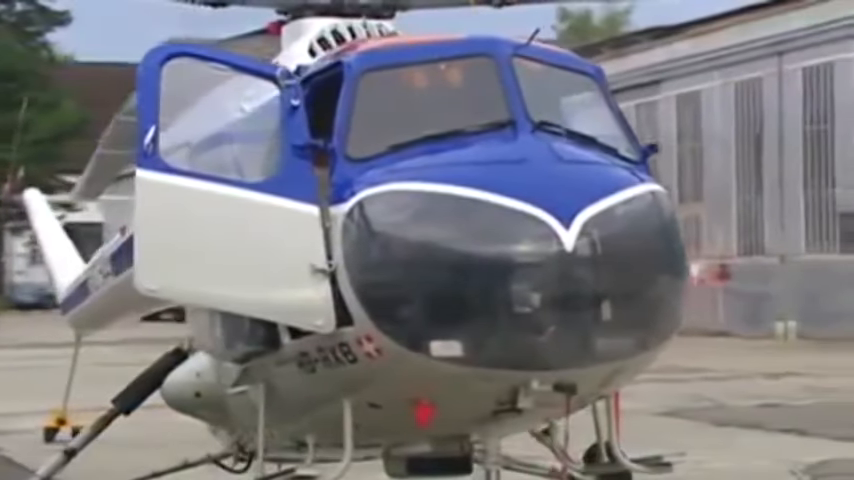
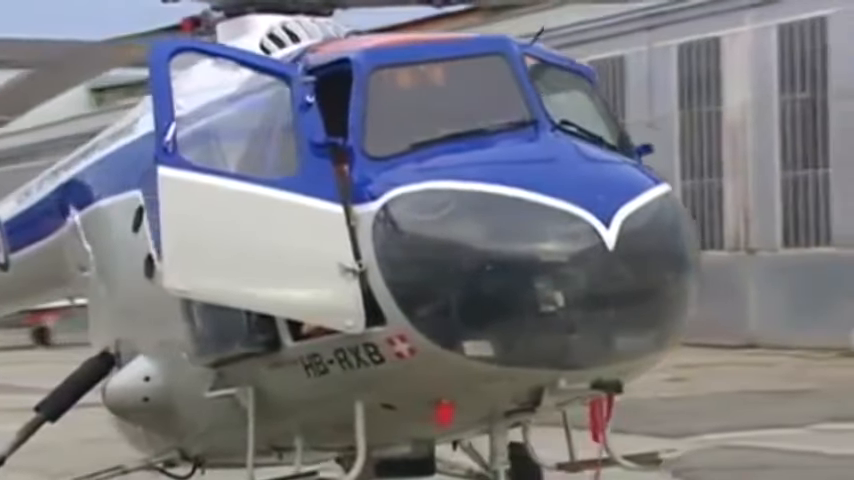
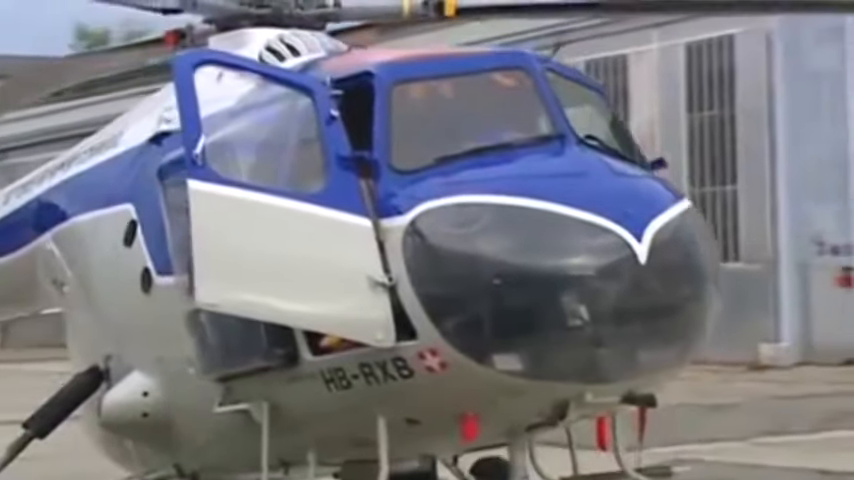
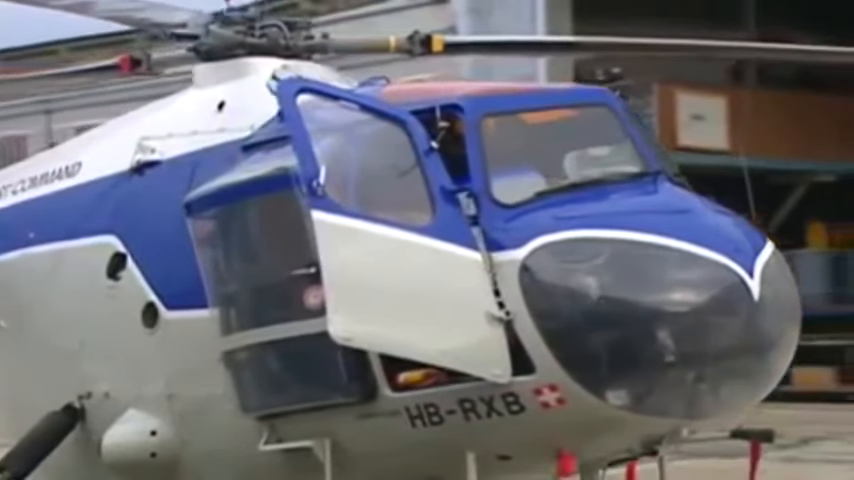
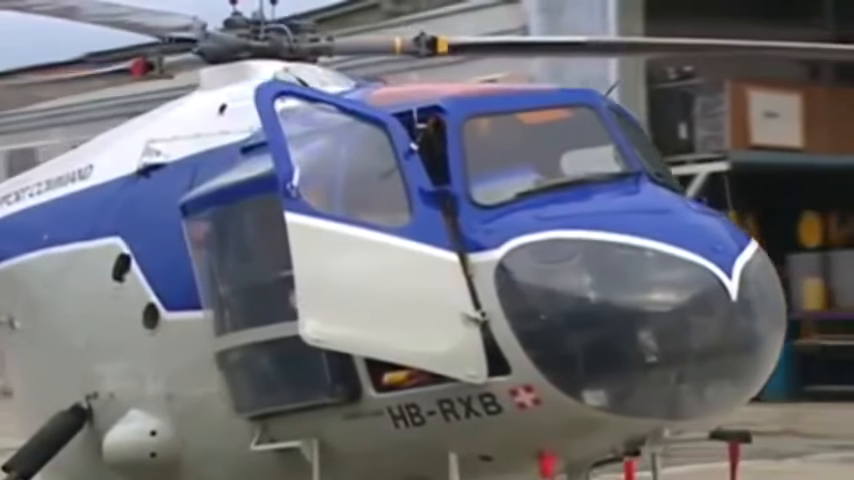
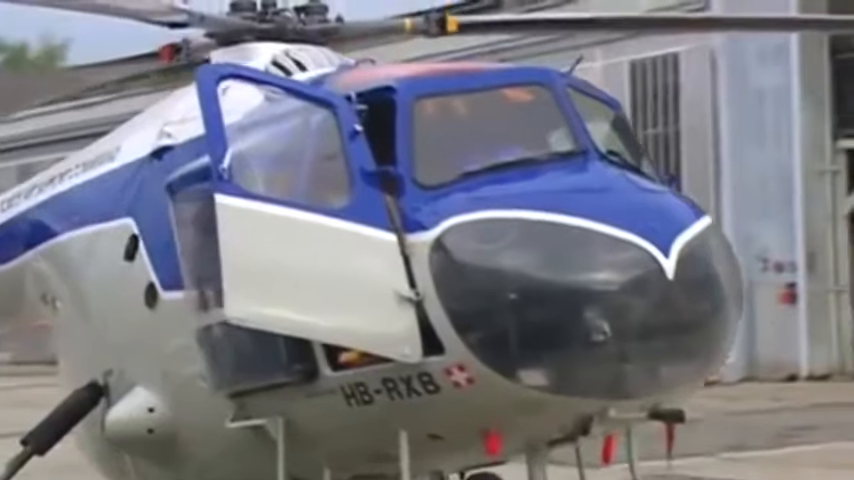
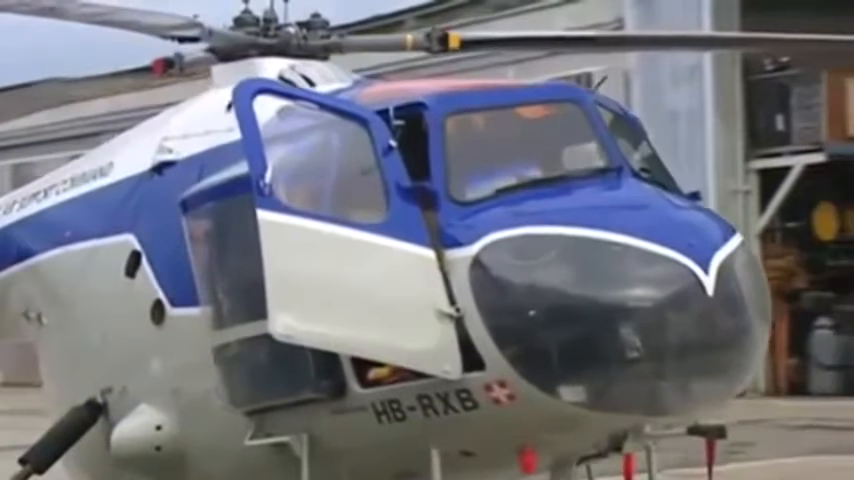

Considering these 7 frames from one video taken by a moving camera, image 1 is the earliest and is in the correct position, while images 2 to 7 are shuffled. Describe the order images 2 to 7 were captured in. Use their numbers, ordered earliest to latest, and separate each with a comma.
2, 3, 6, 7, 5, 4
